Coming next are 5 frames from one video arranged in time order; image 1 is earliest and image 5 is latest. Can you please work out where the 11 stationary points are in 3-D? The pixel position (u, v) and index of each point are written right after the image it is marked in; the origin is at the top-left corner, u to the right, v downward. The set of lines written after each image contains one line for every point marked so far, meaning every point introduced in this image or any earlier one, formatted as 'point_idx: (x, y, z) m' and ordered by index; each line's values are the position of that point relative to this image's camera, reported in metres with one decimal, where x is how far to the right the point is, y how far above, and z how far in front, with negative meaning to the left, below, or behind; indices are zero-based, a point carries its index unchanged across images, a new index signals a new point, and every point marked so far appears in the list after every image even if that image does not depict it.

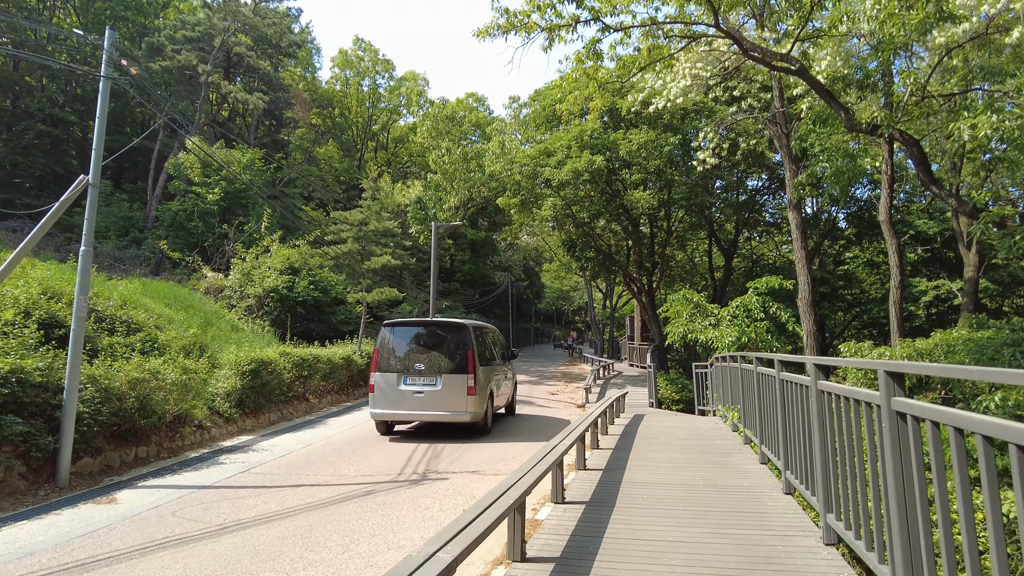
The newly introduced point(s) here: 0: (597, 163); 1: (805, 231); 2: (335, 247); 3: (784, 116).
0: (+2.4, +3.6, +18.6) m
1: (+6.6, +1.3, +15.0) m
2: (-4.7, +1.1, +17.4) m
3: (+6.5, +4.2, +15.9) m
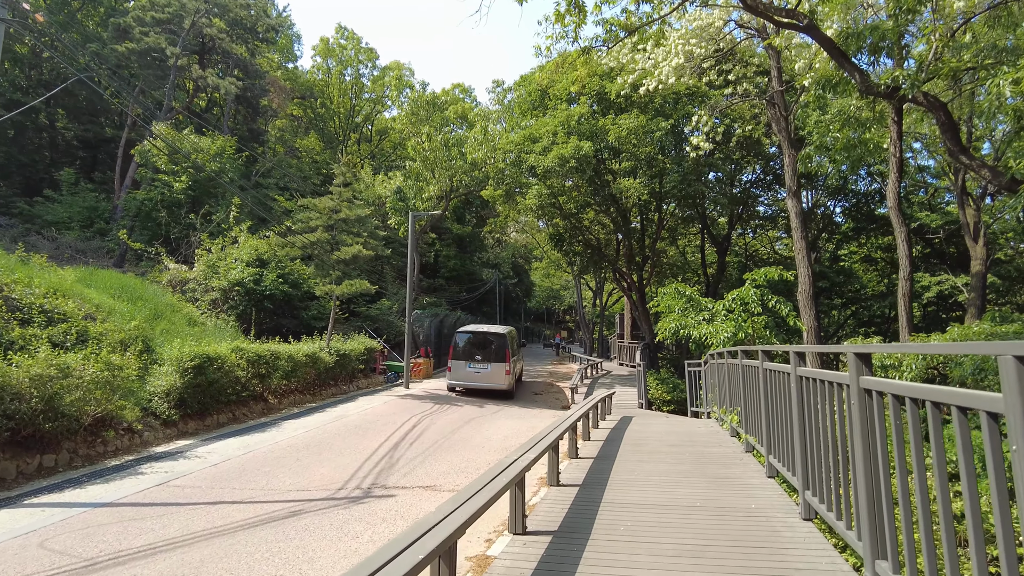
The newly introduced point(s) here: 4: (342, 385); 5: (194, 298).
0: (+1.9, +3.7, +17.6) m
1: (+6.2, +1.4, +14.1) m
2: (-5.2, +1.3, +16.2) m
3: (+6.1, +4.3, +14.9) m
4: (-4.1, -2.3, +15.9) m
5: (-8.1, -0.3, +17.0) m
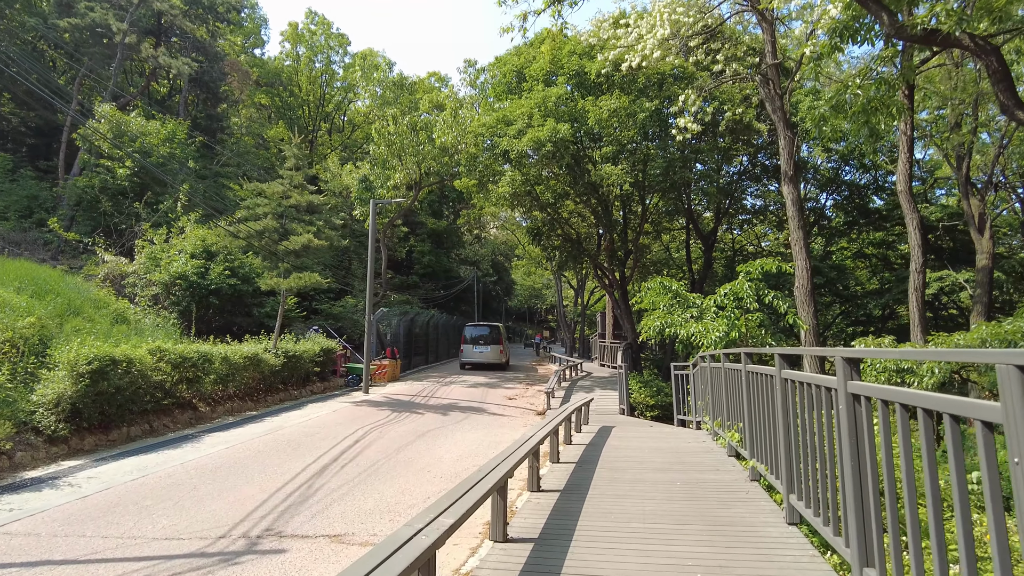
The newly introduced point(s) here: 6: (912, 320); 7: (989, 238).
0: (+1.2, +3.8, +16.2) m
1: (+5.6, +1.5, +12.8) m
2: (-5.9, +1.4, +14.7) m
3: (+5.4, +4.4, +13.6) m
4: (-4.8, -2.2, +14.4) m
5: (-8.8, -0.1, +15.4) m
6: (+6.3, -0.5, +10.4) m
7: (+10.6, +1.1, +14.7) m
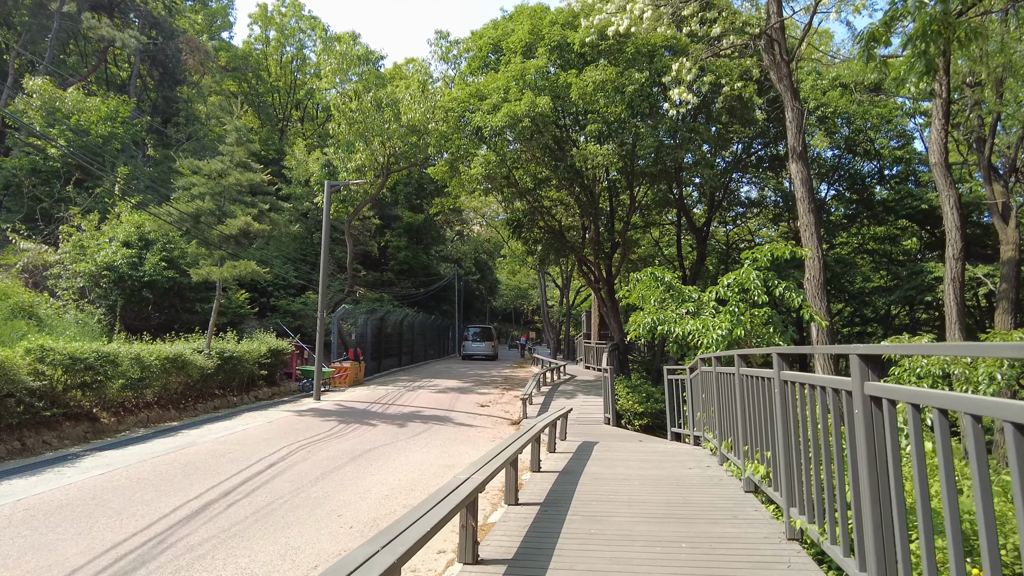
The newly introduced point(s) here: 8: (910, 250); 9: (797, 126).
0: (+0.6, +4.0, +14.5) m
1: (+5.1, +1.7, +11.2) m
2: (-6.4, +1.6, +12.9) m
3: (+4.9, +4.6, +12.0) m
4: (-5.4, -2.0, +12.6) m
5: (-9.4, 0.0, +13.5) m
6: (+5.8, -0.4, +8.9) m
7: (+10.0, +1.2, +13.2) m
8: (+11.4, +1.1, +19.0) m
9: (+5.0, +2.8, +11.6) m
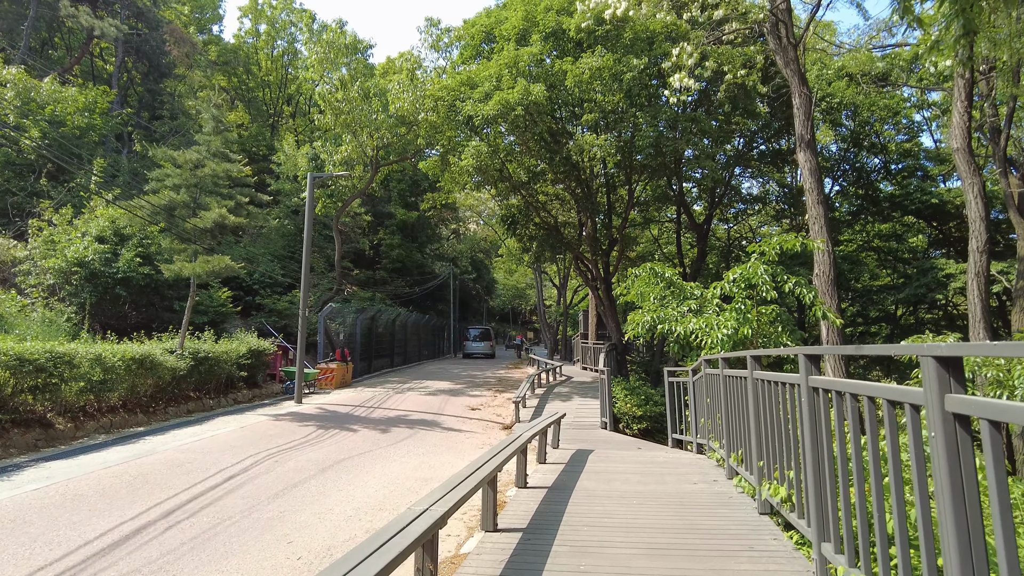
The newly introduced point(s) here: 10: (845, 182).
0: (+0.5, +4.0, +13.9) m
1: (+4.9, +1.7, +10.5) m
2: (-6.6, +1.7, +12.2) m
3: (+4.8, +4.6, +11.4) m
4: (-5.5, -2.0, +11.9) m
5: (-9.5, +0.1, +12.8) m
6: (+5.7, -0.3, +8.2) m
7: (+9.8, +1.3, +12.5) m
8: (+11.2, +1.1, +18.4) m
9: (+4.8, +2.9, +10.9) m
10: (+9.4, +3.0, +18.5) m
